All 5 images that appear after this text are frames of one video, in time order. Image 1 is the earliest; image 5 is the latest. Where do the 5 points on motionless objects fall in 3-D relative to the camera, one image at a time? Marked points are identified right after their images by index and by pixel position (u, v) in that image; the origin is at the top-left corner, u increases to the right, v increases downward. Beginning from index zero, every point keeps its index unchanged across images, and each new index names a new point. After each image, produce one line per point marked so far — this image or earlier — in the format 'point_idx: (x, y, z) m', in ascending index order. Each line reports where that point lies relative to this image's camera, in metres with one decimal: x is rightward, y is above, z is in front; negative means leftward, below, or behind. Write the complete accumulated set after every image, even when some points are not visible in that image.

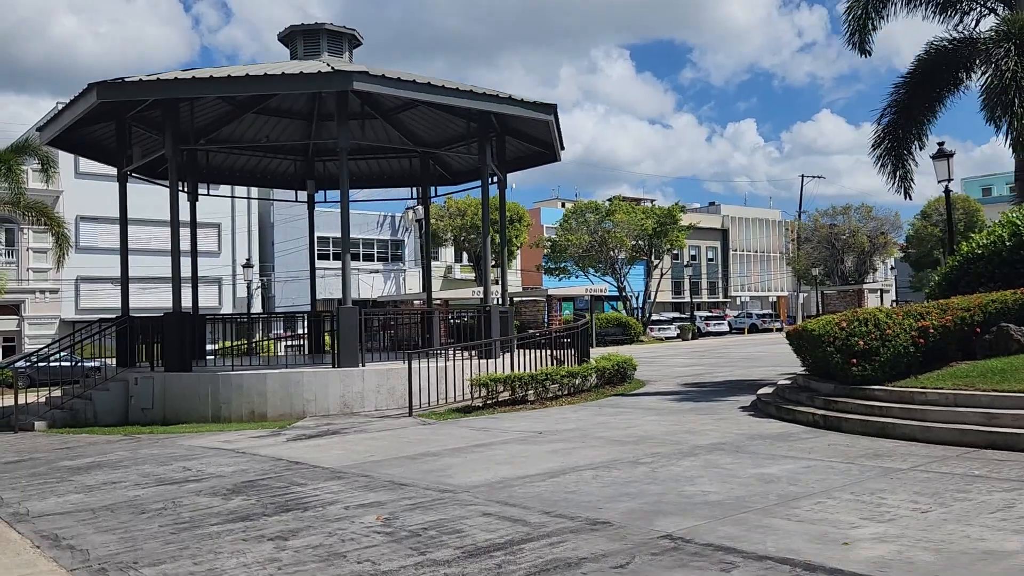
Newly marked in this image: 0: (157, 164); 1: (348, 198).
0: (-7.4, +2.6, +17.9) m
1: (-2.8, +1.5, +14.4) m
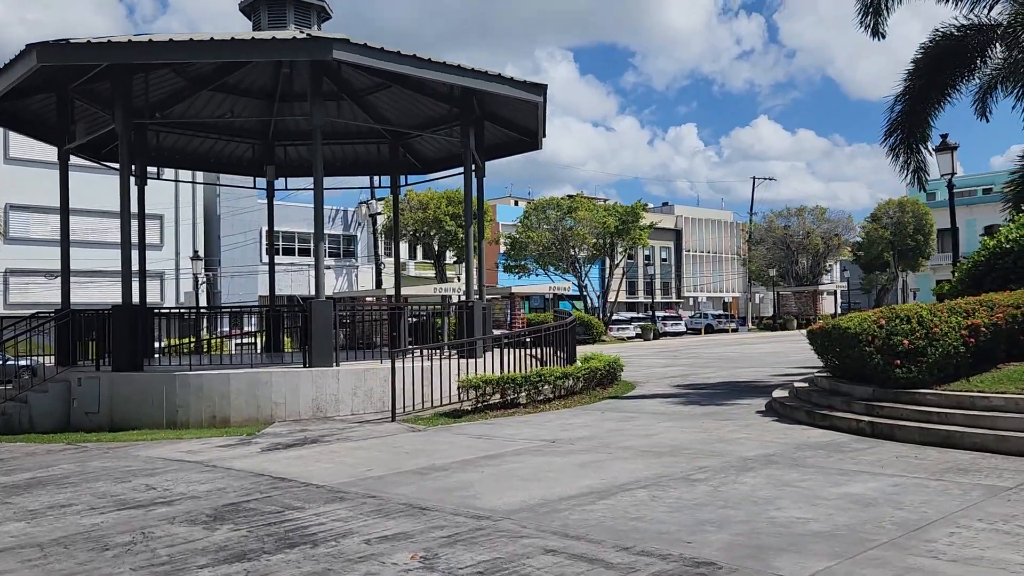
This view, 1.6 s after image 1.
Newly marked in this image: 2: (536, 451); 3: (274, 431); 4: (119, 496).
0: (-7.8, +2.8, +16.3) m
1: (-2.9, +1.6, +13.1) m
2: (+0.2, -1.6, +8.3) m
3: (-3.0, -1.8, +10.9) m
4: (-3.1, -1.7, +6.8) m
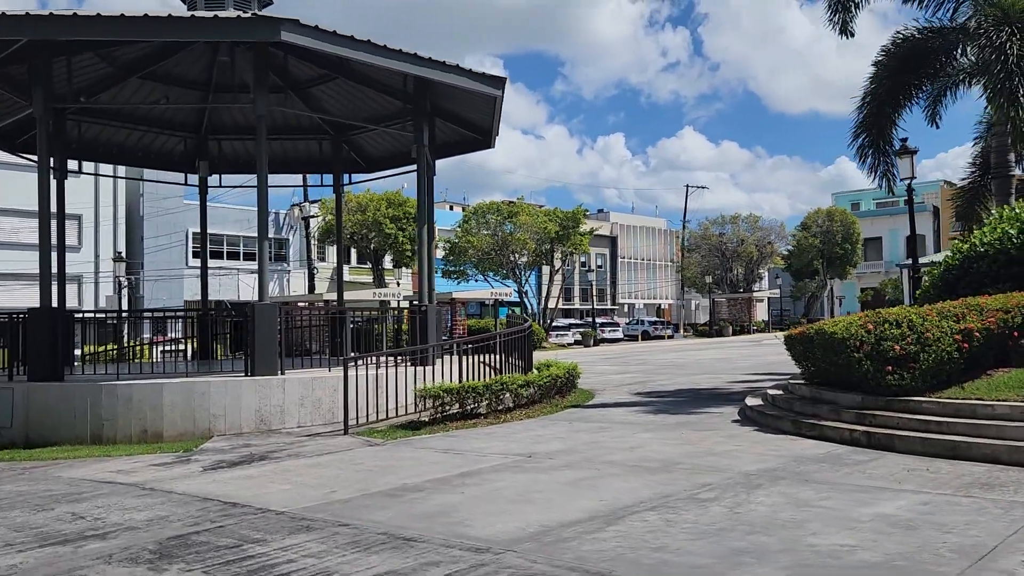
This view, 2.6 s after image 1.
0: (-8.7, +2.7, +15.0) m
1: (-3.5, +1.6, +12.1) m
2: (0.0, -1.6, +7.6) m
3: (-3.5, -1.8, +9.9) m
4: (-3.2, -1.6, +5.8) m
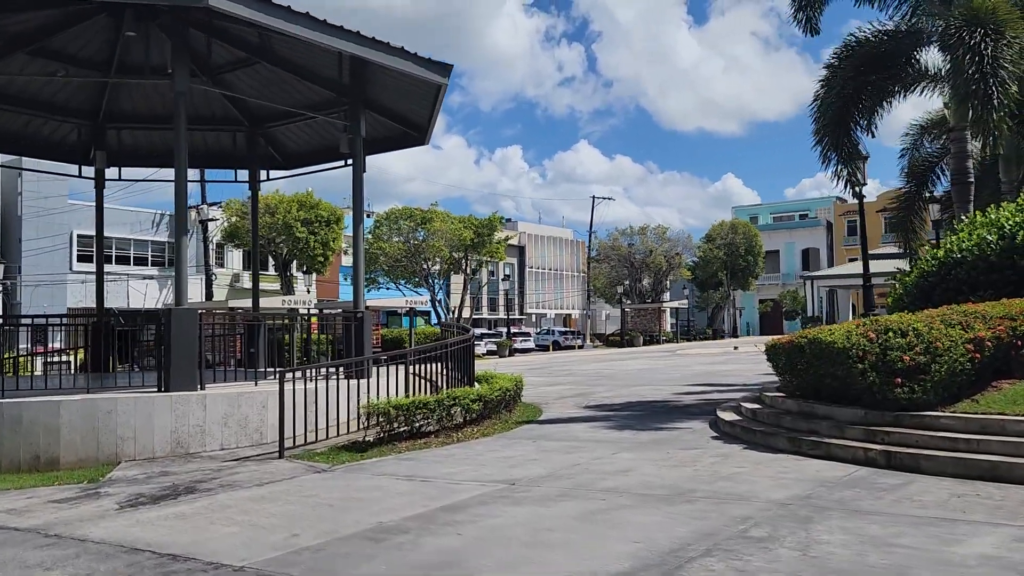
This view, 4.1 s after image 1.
0: (-9.5, +2.7, +12.9) m
1: (-4.1, +1.5, +10.6) m
2: (-0.1, -1.6, +6.5) m
3: (-3.8, -1.9, +8.4) m
4: (-3.1, -1.6, +4.4) m
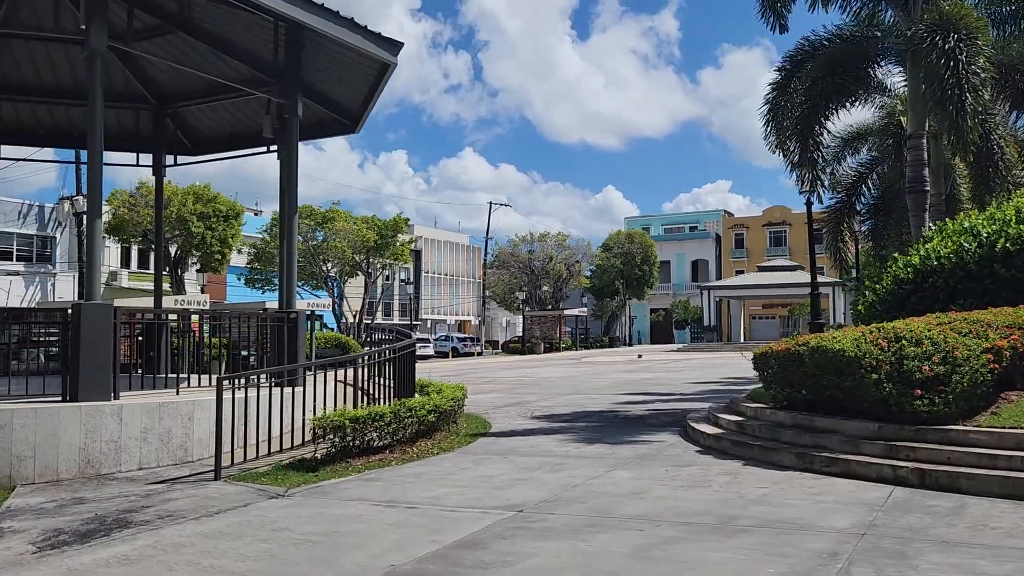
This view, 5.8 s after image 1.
0: (-10.1, +2.9, +10.6) m
1: (-4.4, +1.6, +9.1) m
2: (+0.1, -1.6, +5.6) m
3: (-3.9, -1.8, +6.9) m
4: (-2.6, -1.5, +3.0) m
